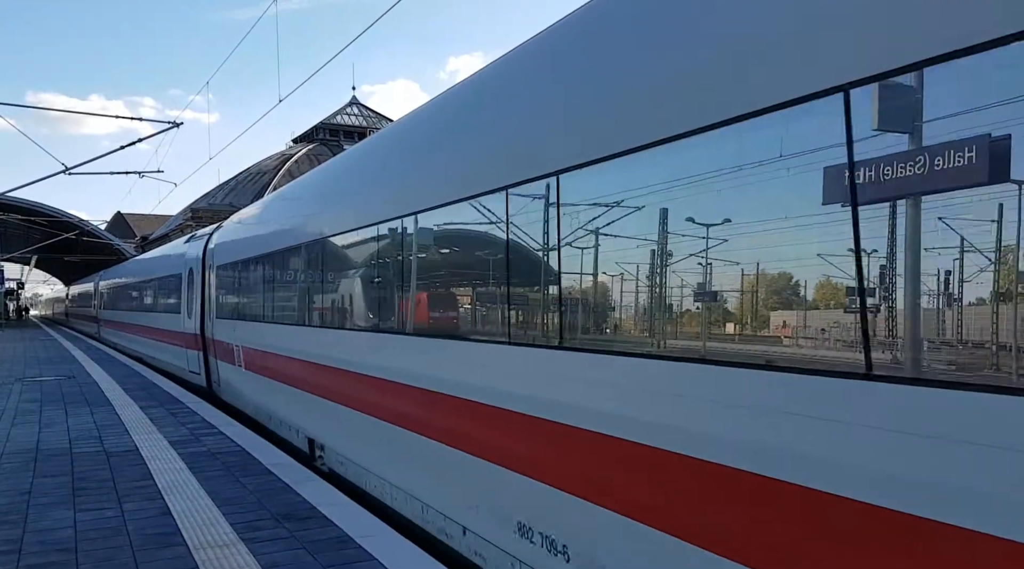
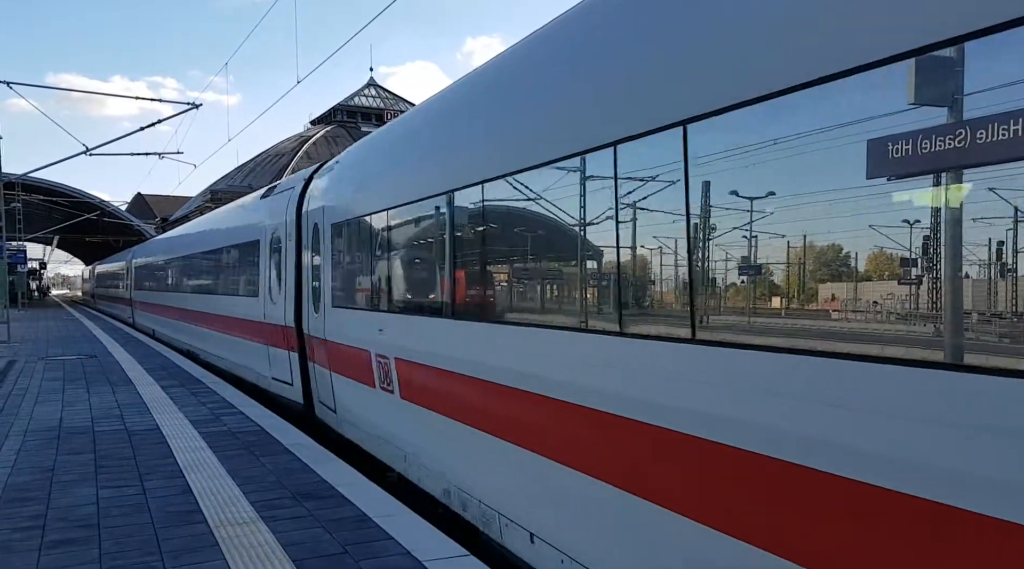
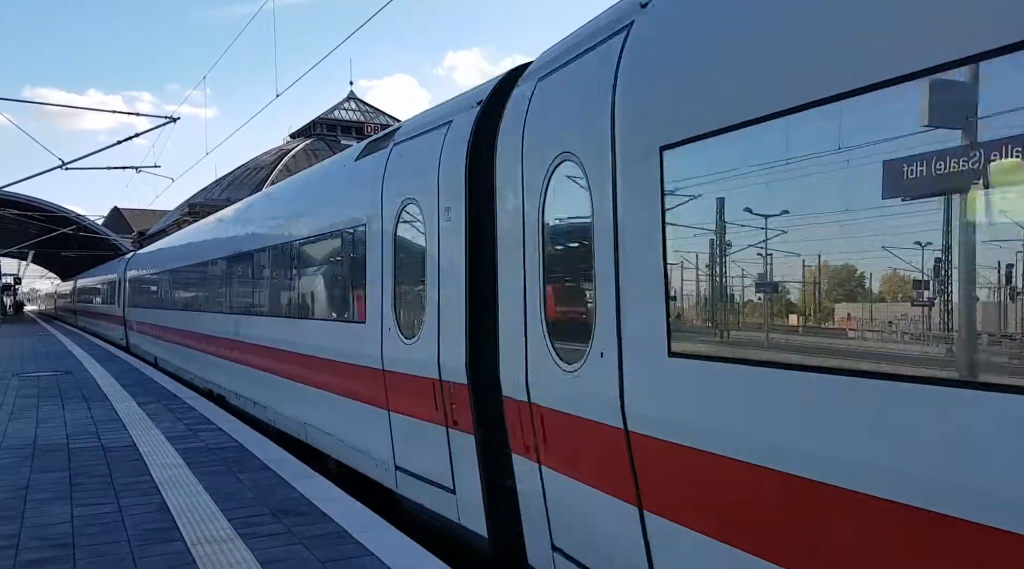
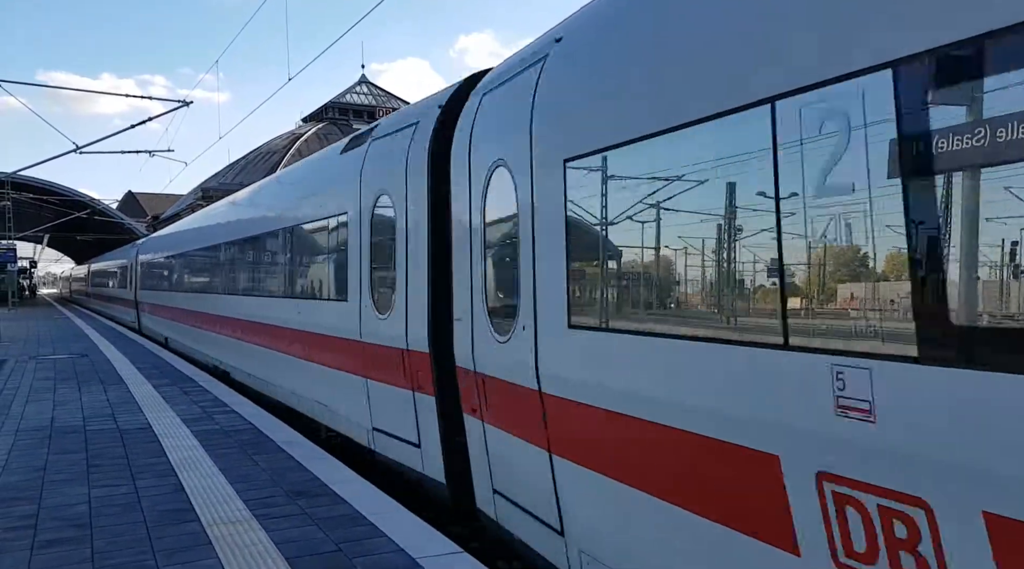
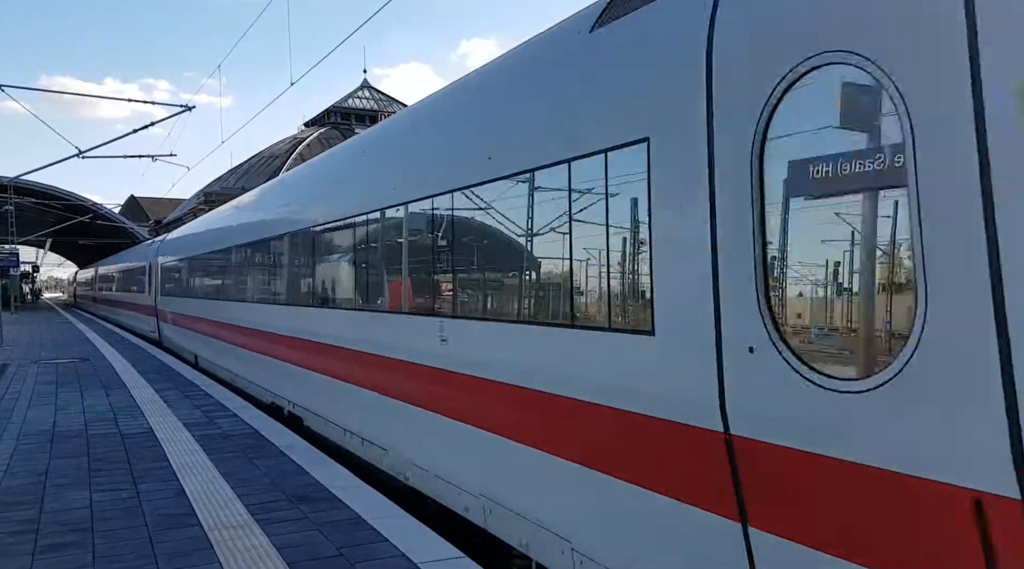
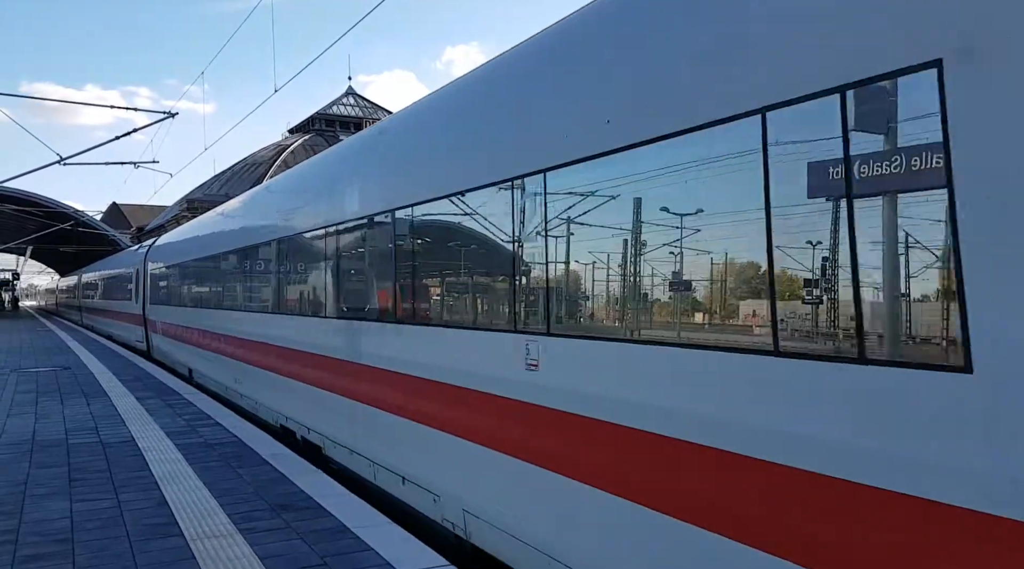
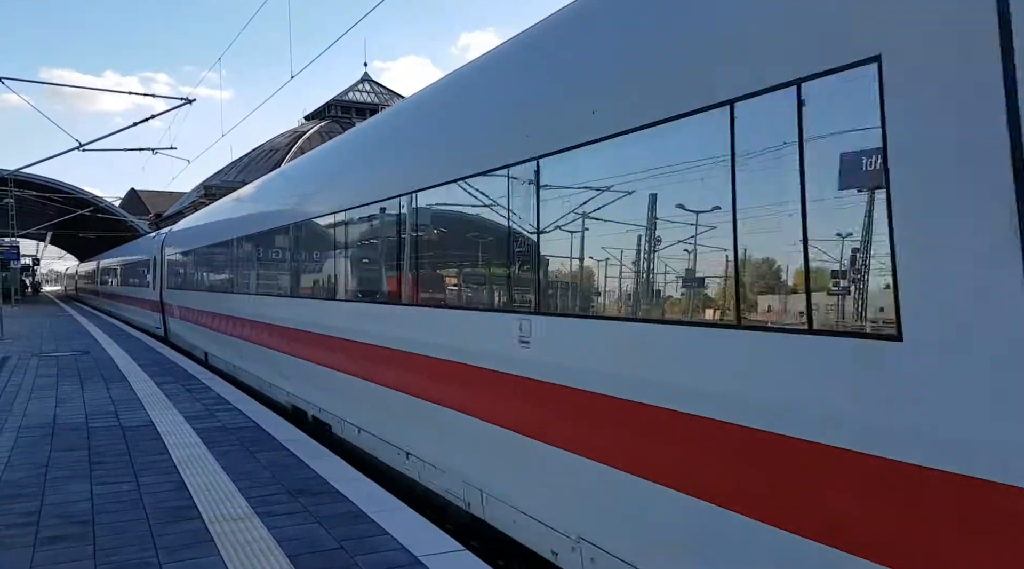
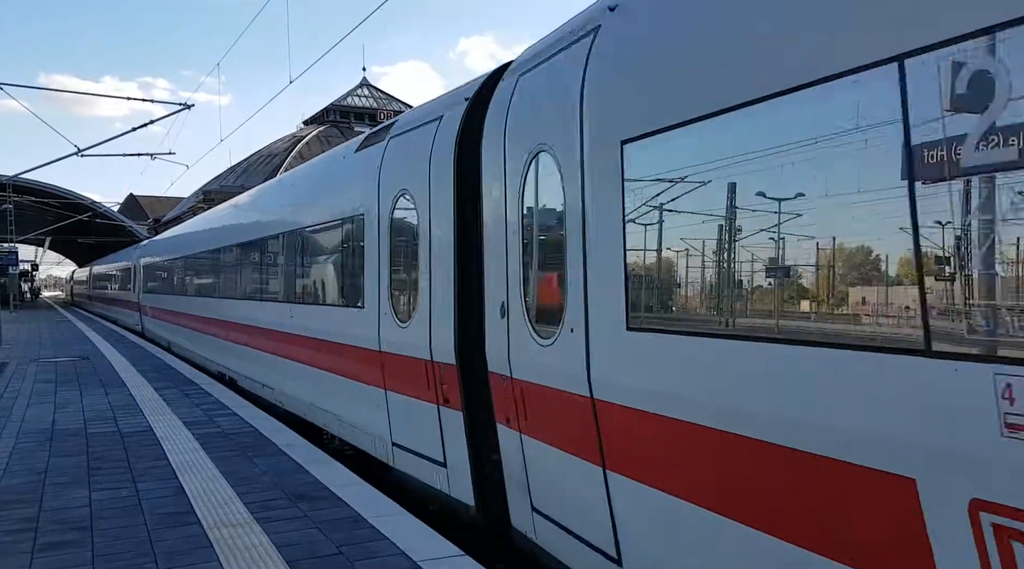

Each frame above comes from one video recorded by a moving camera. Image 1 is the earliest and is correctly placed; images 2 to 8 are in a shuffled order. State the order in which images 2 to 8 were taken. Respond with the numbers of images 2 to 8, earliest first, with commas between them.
3, 6, 4, 7, 8, 5, 2
